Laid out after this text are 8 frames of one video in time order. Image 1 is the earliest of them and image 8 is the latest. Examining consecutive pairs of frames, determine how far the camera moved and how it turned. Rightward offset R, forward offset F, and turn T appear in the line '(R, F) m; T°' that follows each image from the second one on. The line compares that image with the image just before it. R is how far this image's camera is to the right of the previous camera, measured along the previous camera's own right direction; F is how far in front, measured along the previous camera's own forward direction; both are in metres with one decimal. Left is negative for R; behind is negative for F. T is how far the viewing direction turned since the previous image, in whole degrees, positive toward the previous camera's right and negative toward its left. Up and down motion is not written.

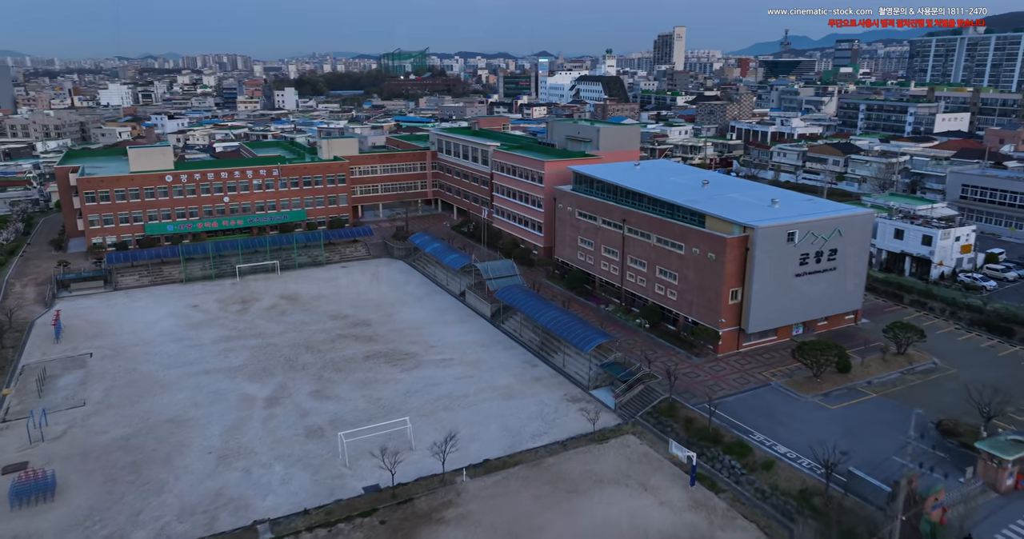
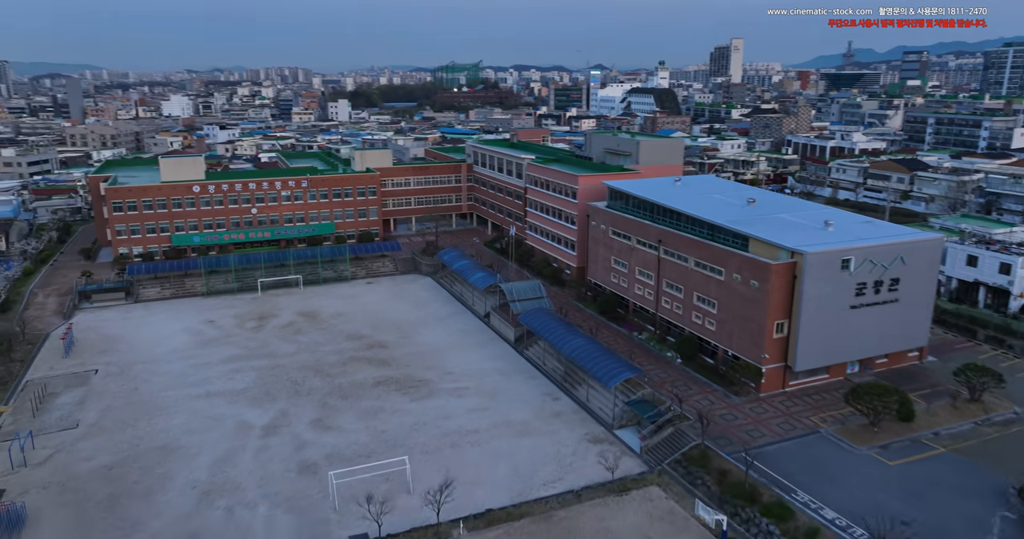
(+0.9, +2.0) m; -4°
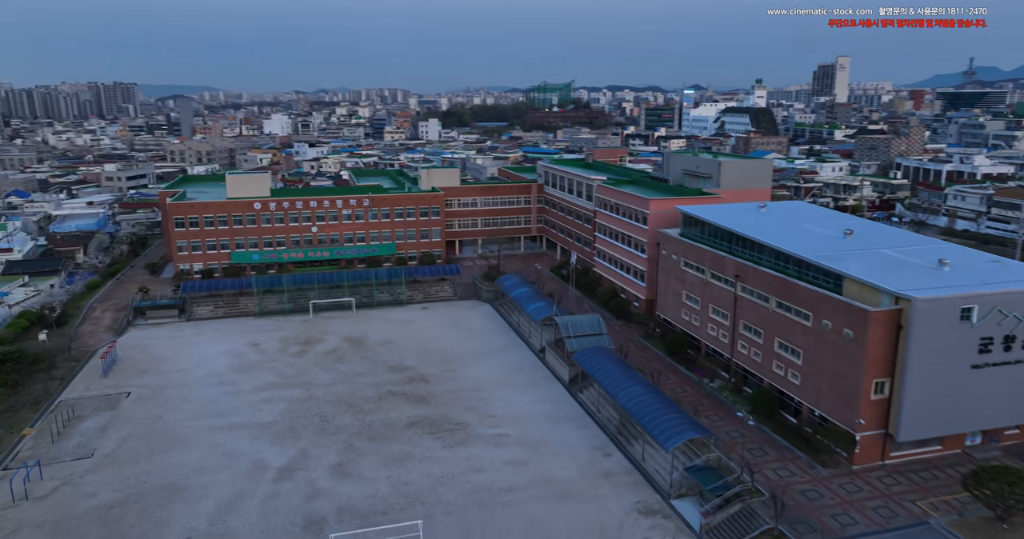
(+1.1, +2.6) m; -7°
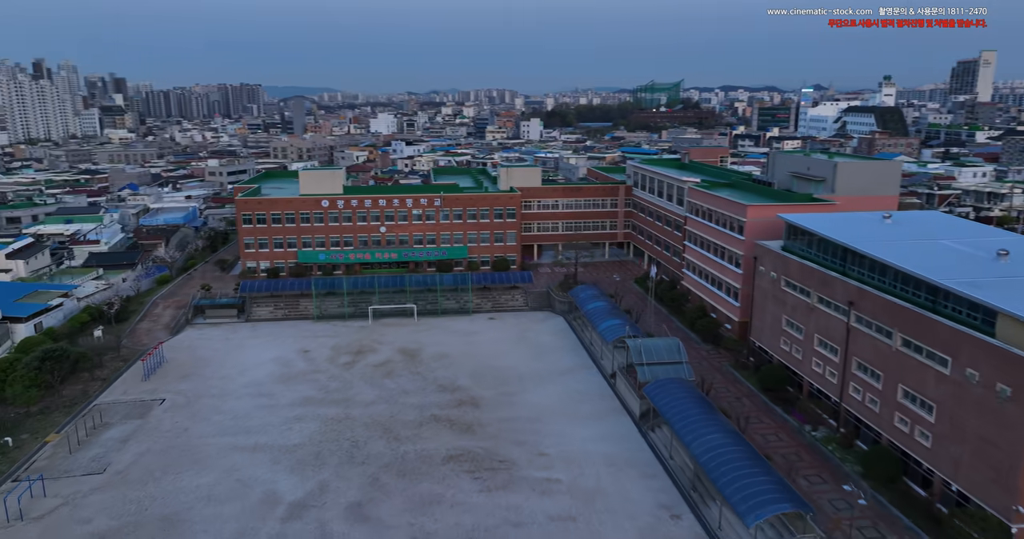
(+1.1, +3.2) m; -8°
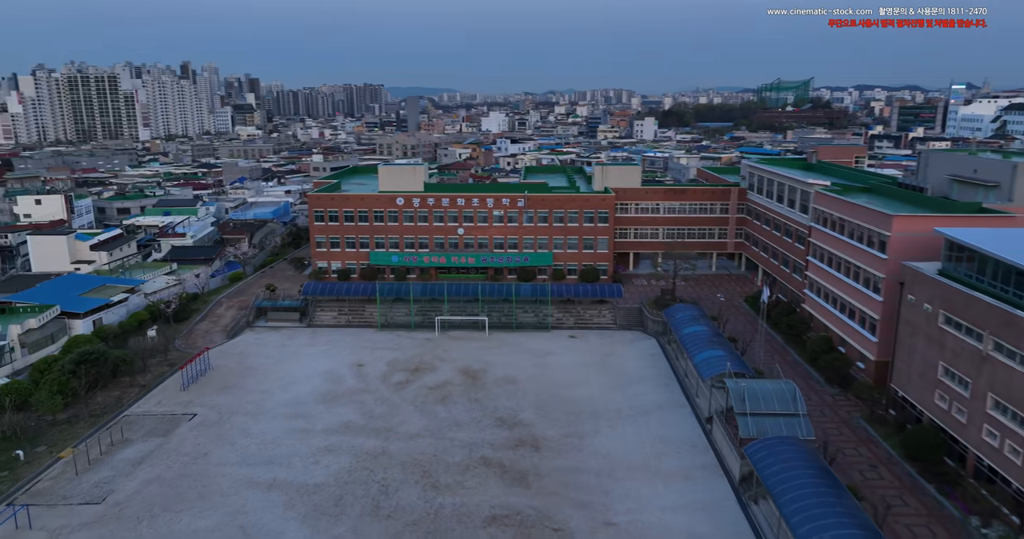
(+0.9, +3.8) m; -9°
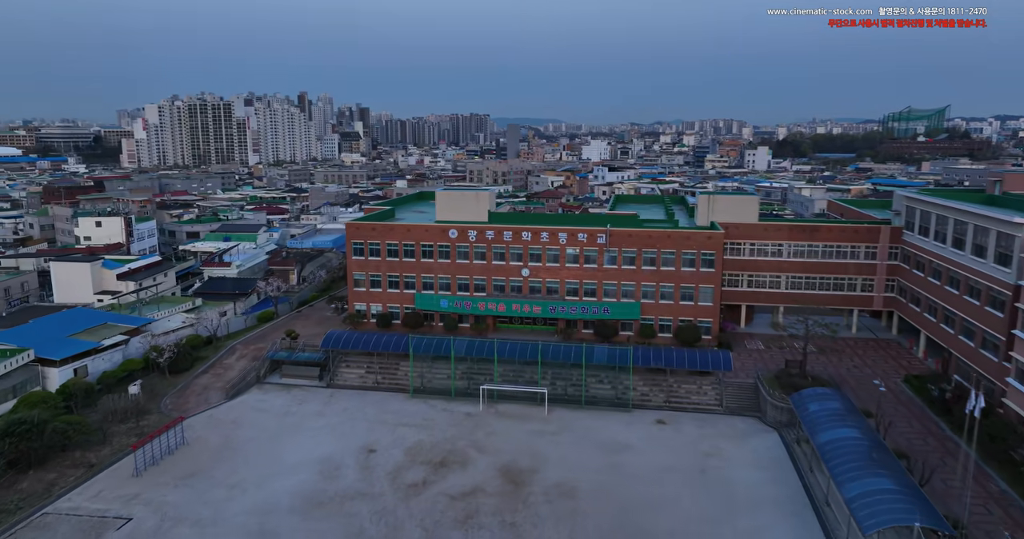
(+0.8, +6.3) m; -8°
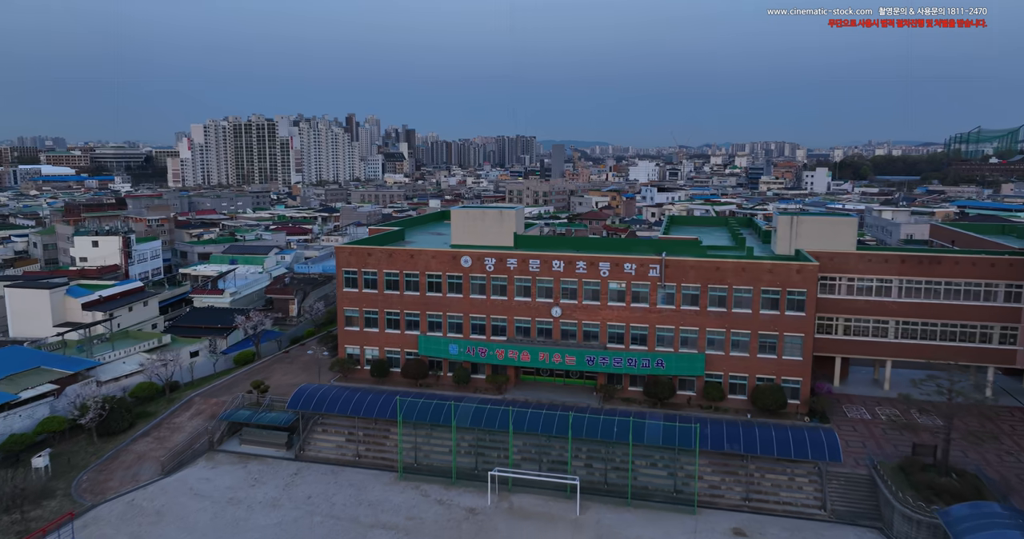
(+0.5, +5.4) m; -4°
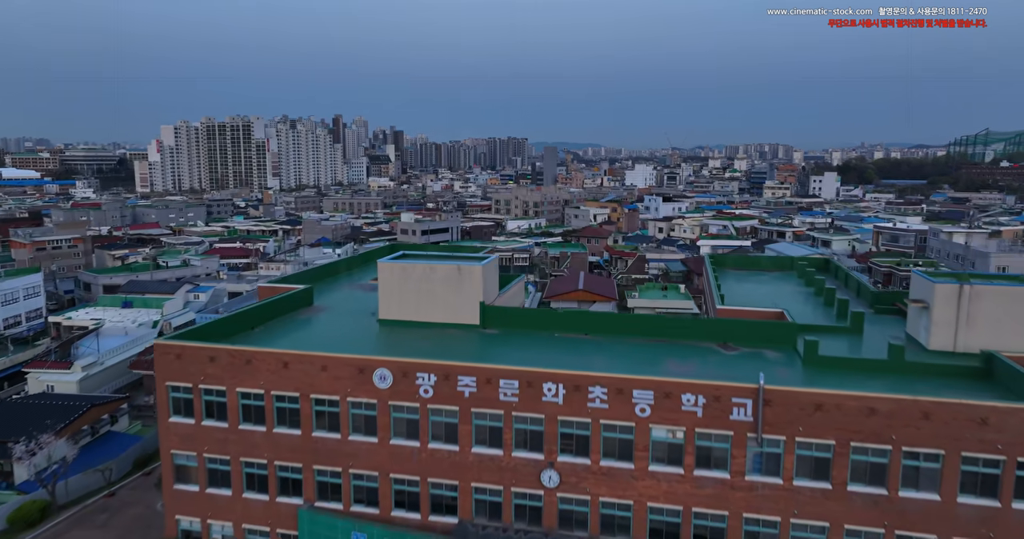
(+0.6, +9.5) m; +1°
